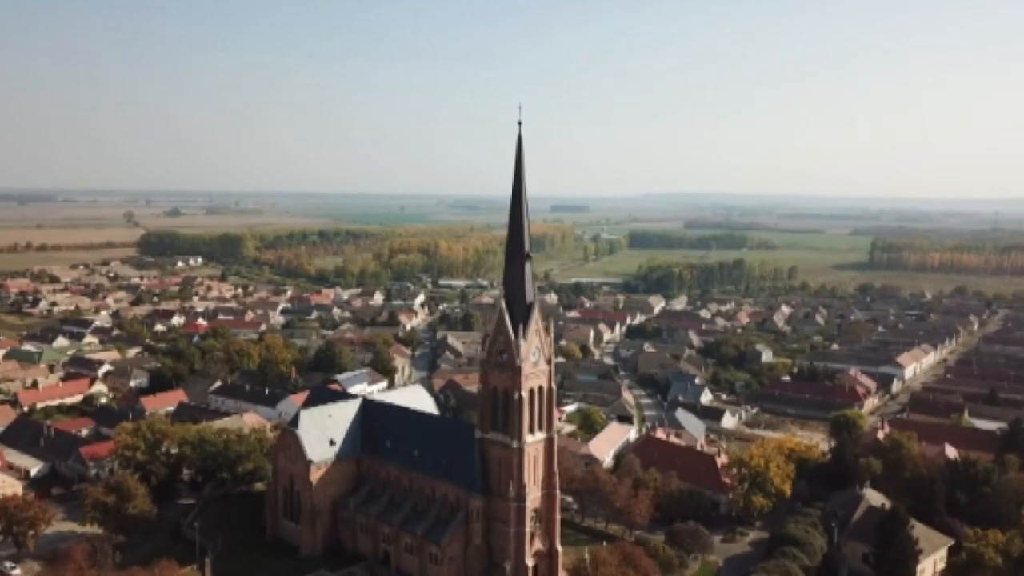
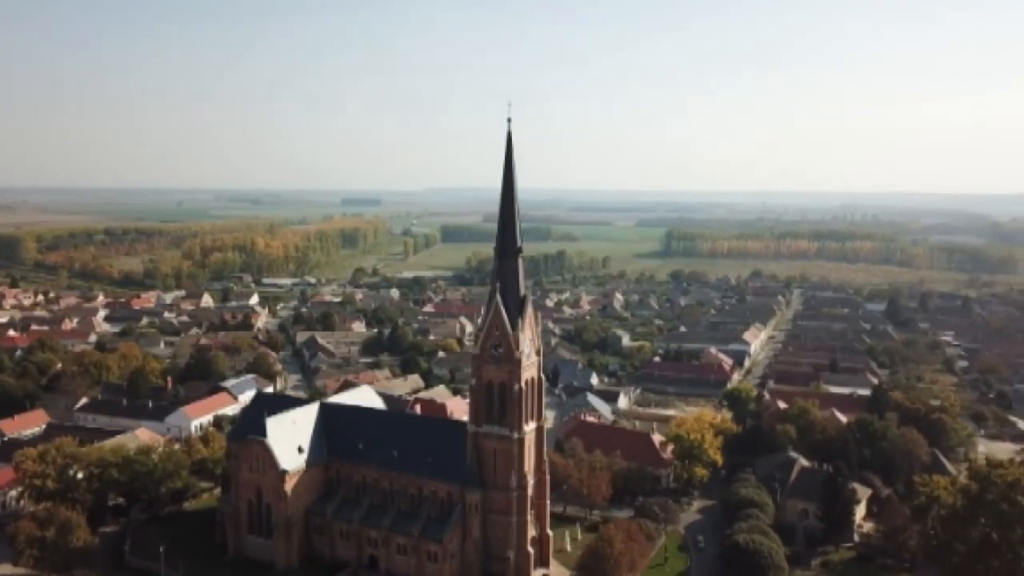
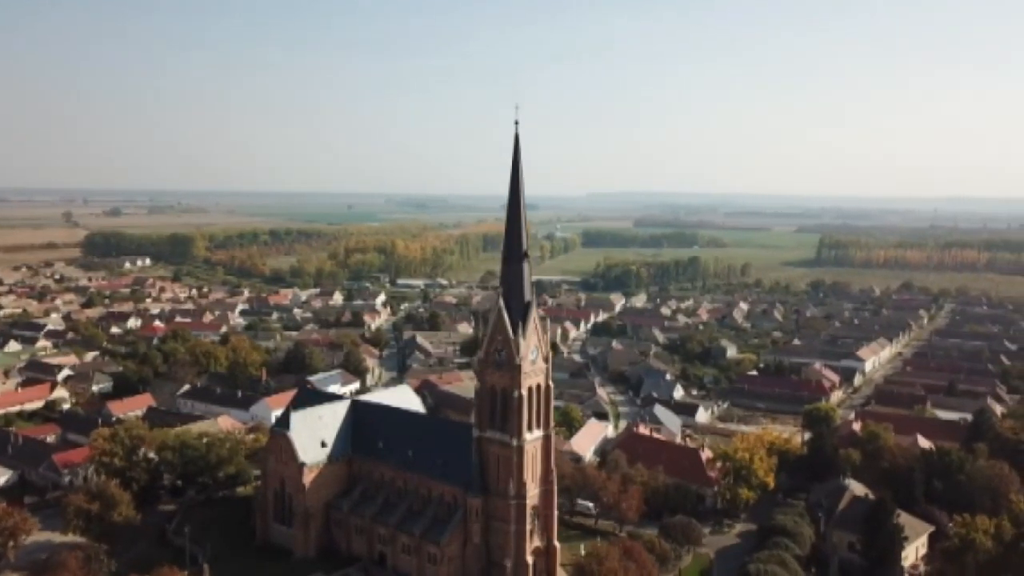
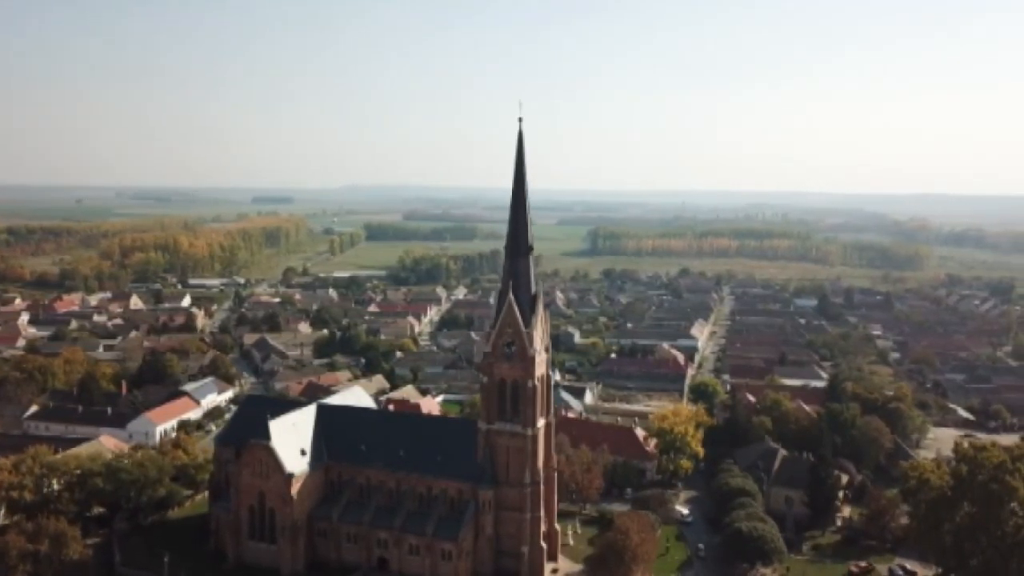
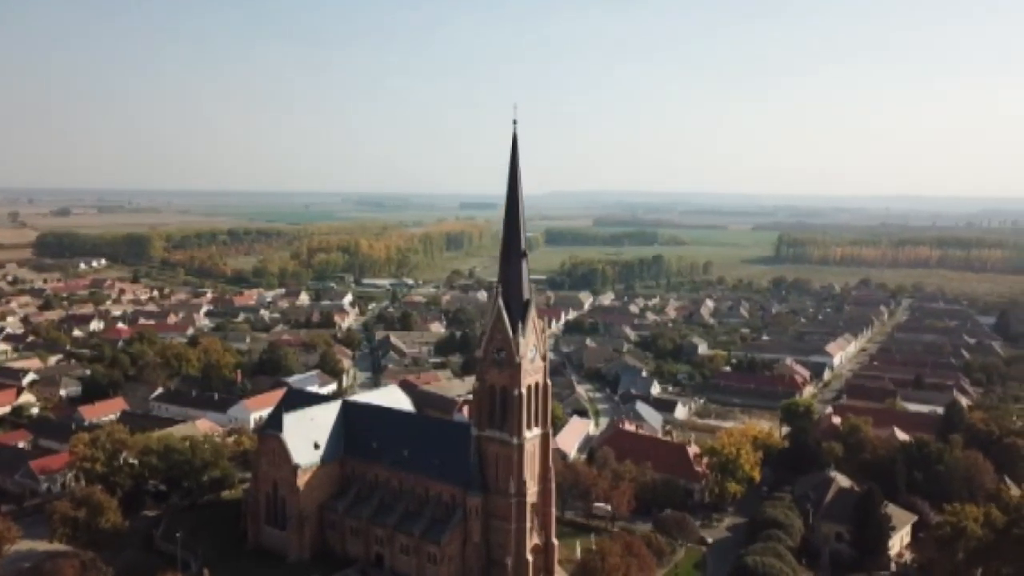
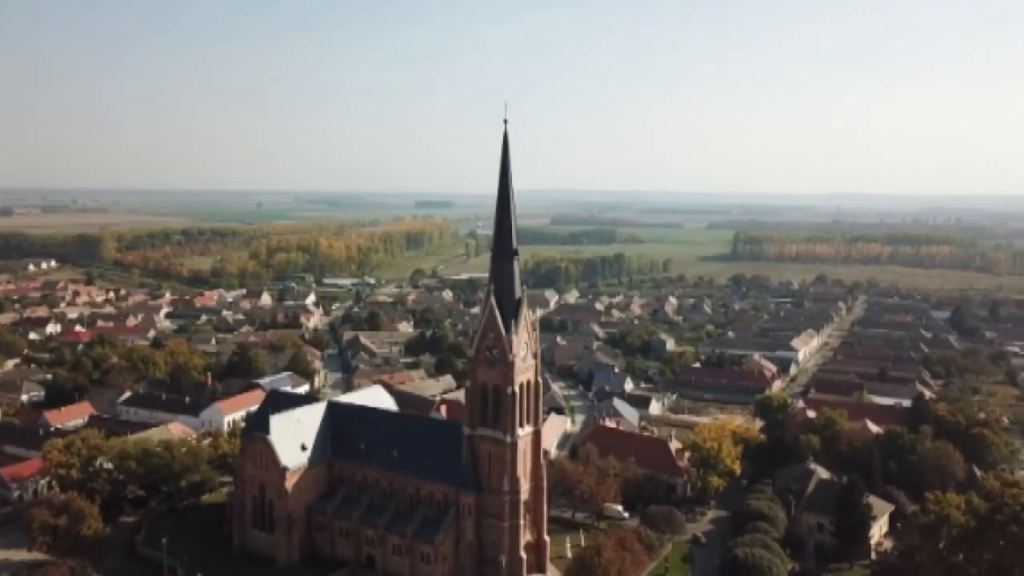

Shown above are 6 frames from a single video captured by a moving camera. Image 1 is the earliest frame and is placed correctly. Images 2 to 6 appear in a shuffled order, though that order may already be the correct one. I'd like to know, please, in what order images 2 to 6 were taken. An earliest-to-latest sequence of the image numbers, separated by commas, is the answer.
3, 5, 6, 2, 4
